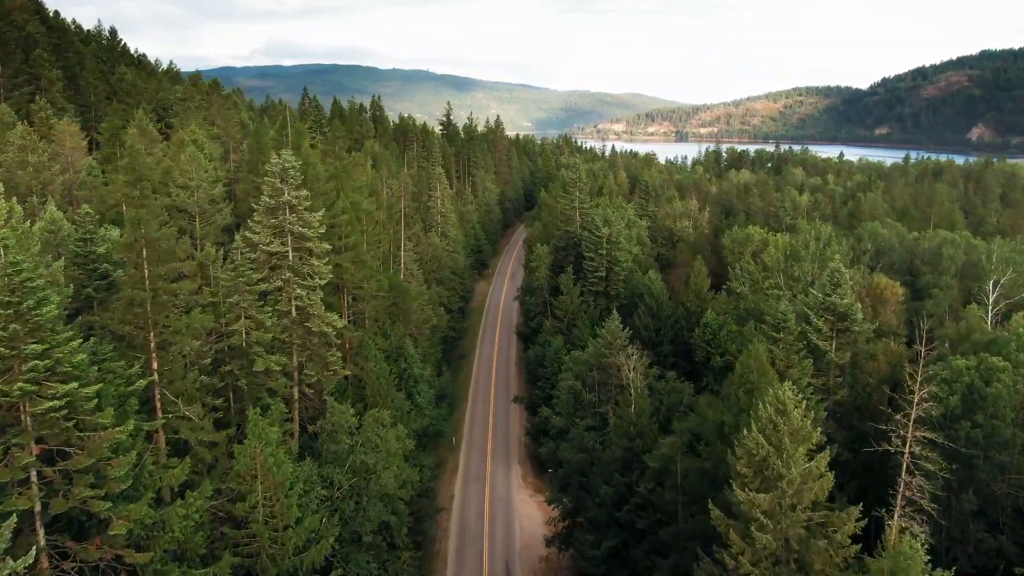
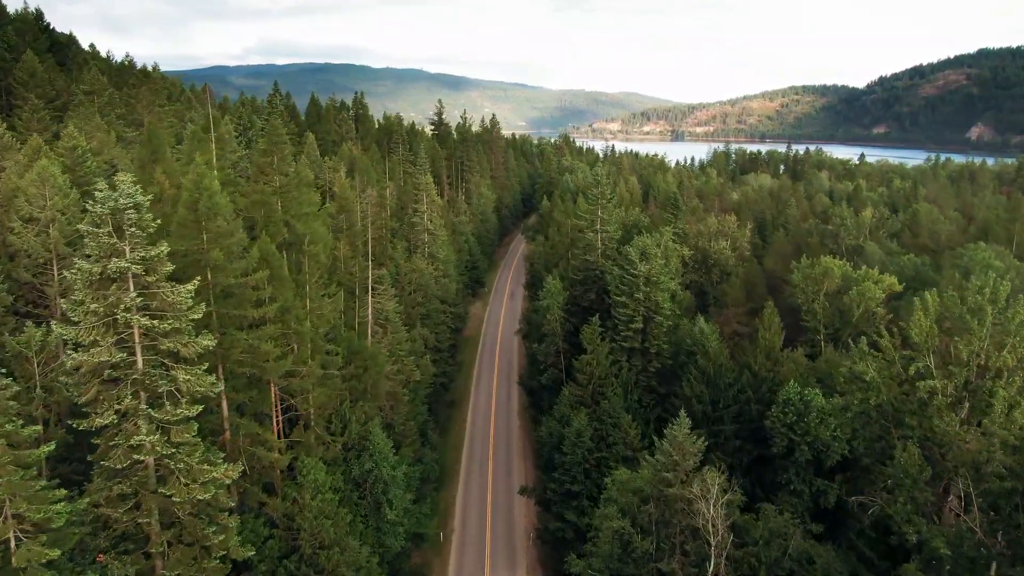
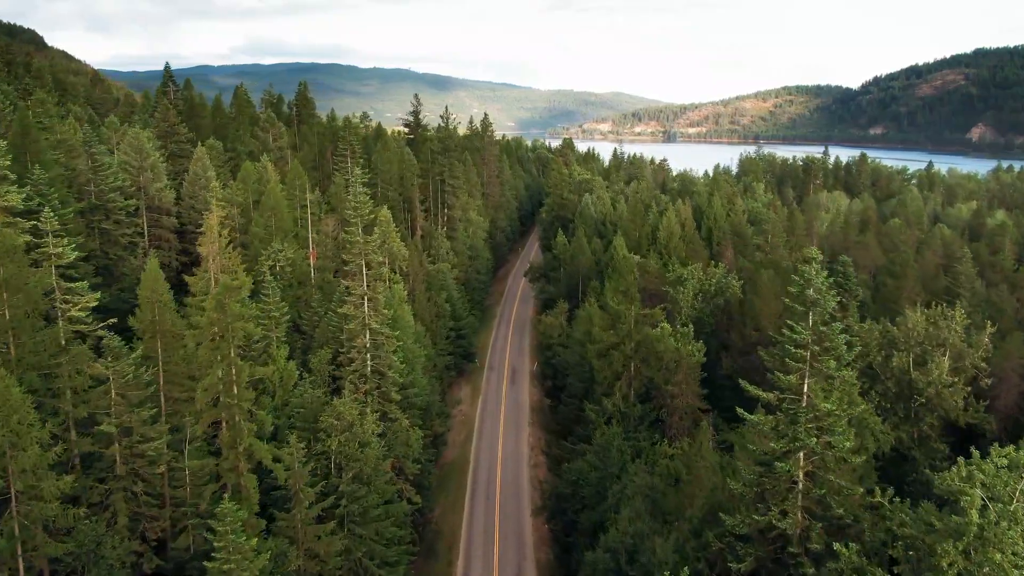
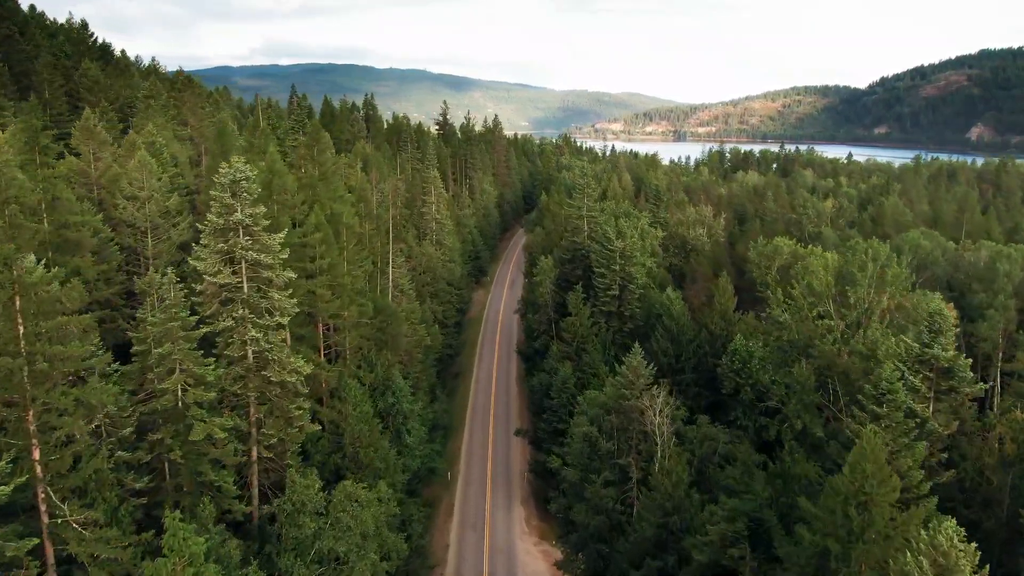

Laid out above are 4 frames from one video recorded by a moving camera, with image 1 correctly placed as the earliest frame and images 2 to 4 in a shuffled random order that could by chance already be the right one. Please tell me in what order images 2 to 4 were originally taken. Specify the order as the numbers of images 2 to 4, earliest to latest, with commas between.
4, 2, 3
